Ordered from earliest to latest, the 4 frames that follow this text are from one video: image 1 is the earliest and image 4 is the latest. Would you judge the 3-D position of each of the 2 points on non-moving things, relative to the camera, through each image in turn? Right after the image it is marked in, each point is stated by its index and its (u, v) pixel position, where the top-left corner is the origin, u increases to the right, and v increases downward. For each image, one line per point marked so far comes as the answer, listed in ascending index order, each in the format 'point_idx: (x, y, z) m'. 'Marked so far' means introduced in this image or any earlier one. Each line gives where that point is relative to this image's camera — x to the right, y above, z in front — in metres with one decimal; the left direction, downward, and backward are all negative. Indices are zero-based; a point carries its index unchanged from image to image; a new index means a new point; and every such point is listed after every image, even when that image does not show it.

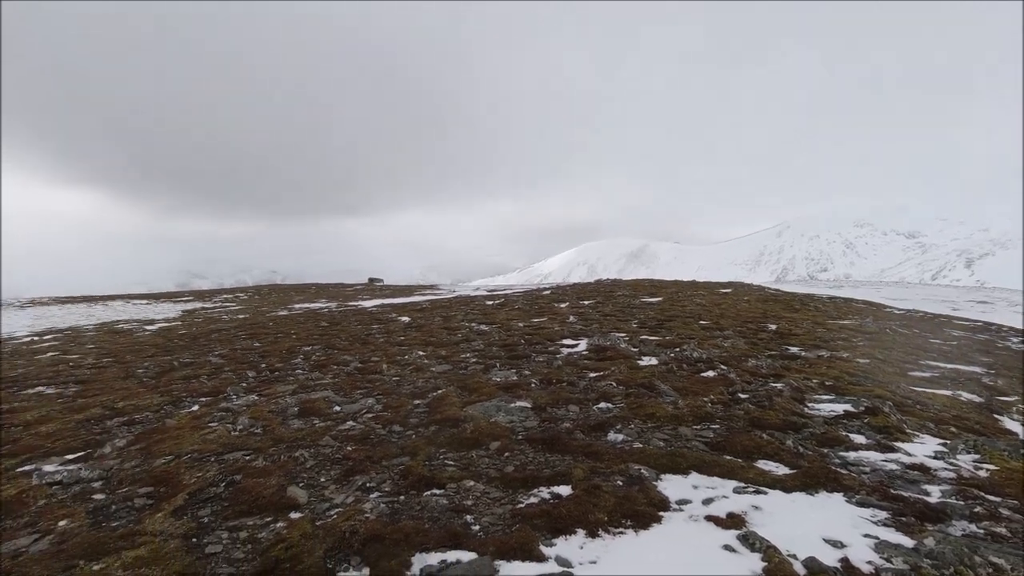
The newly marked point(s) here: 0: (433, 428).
0: (-2.2, -3.9, +15.7) m
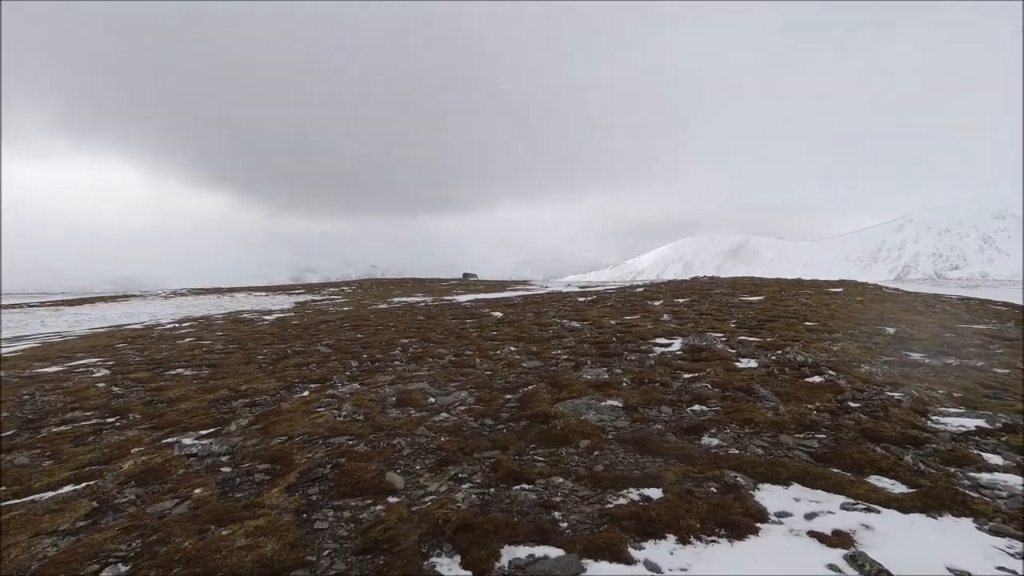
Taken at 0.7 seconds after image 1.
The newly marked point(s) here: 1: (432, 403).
0: (+0.3, -3.8, +15.9) m
1: (-2.5, -3.6, +17.8) m
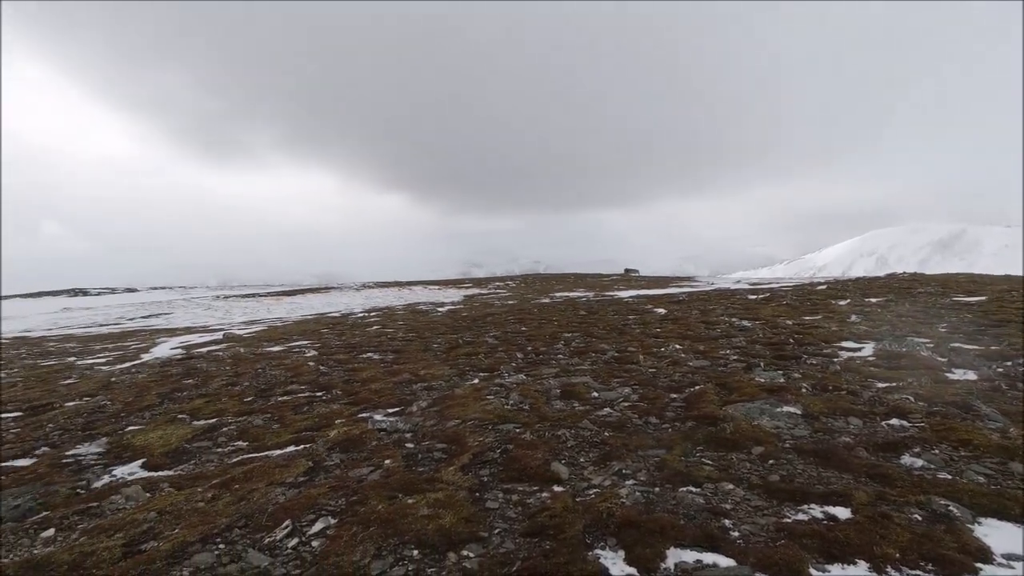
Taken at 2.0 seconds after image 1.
0: (+4.8, -3.7, +15.4) m
1: (+2.7, -3.5, +18.0) m
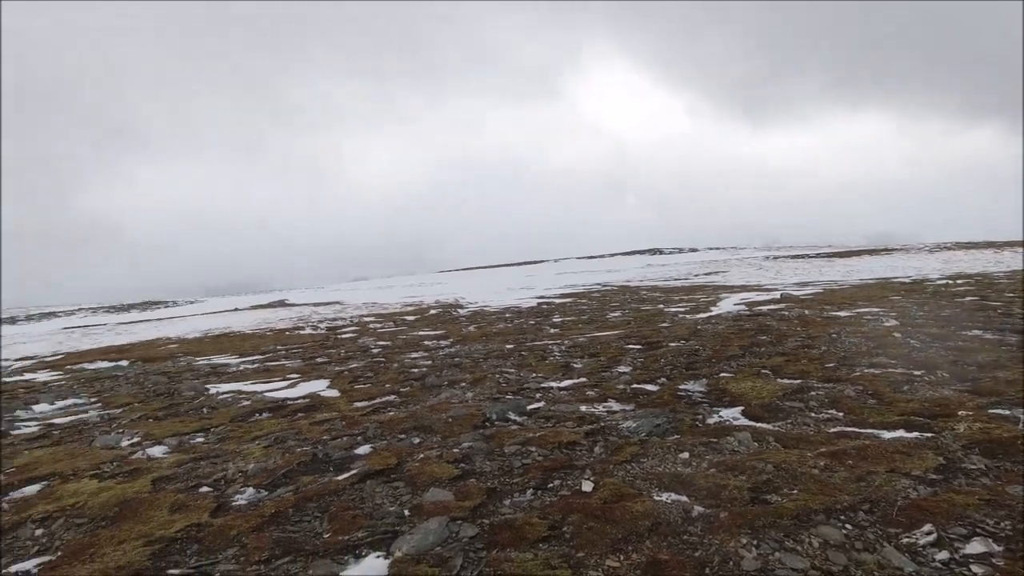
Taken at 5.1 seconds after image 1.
0: (+15.8, -3.3, +4.8) m
1: (+16.4, -2.9, +8.1) m
